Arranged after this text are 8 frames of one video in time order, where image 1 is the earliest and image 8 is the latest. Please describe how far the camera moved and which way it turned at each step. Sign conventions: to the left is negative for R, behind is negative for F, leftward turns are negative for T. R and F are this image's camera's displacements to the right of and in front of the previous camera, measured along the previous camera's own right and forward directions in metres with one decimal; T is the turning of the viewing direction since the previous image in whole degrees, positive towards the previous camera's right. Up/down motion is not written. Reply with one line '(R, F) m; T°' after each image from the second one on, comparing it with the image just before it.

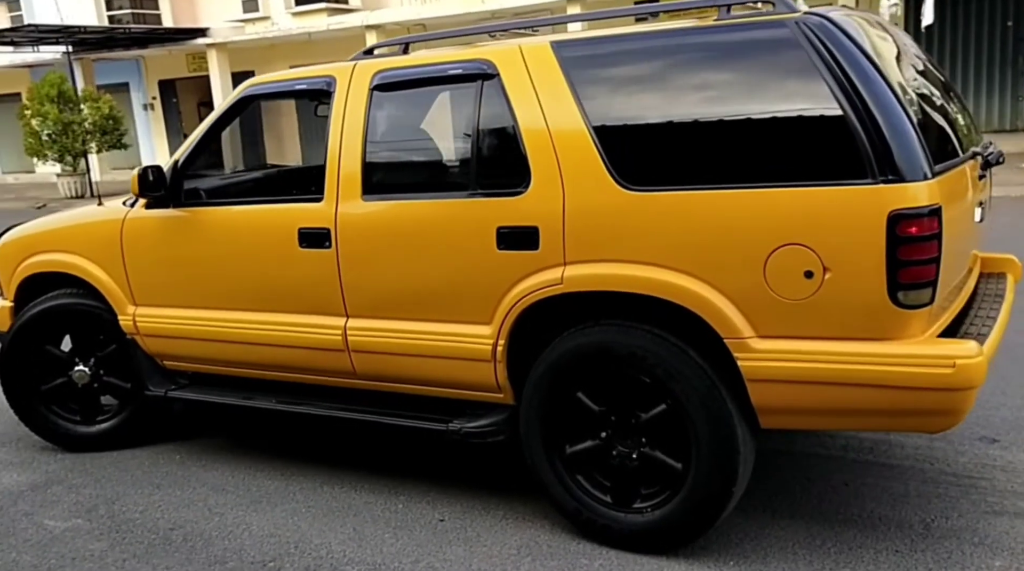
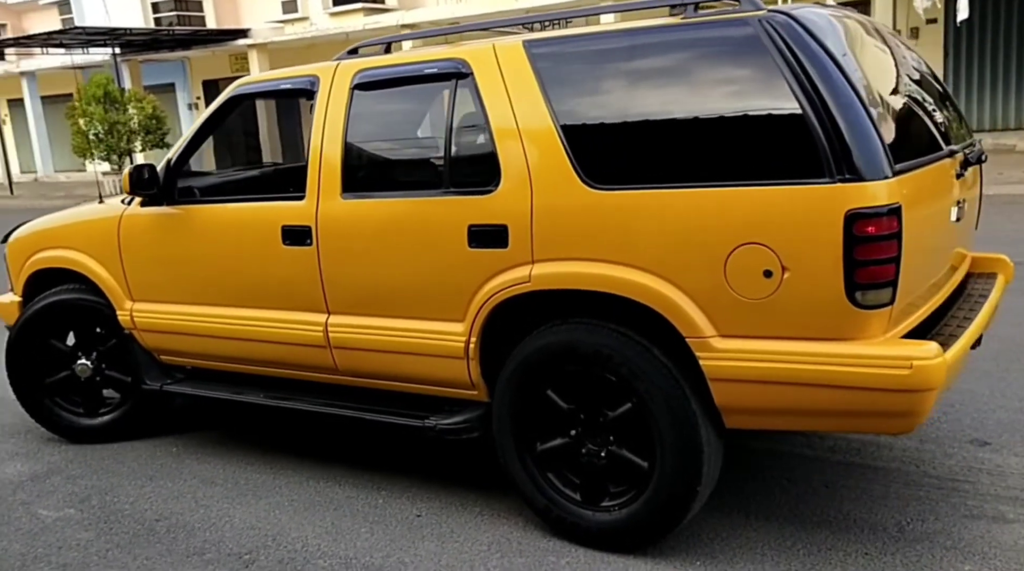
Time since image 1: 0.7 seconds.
(+0.2, 0.0) m; -2°
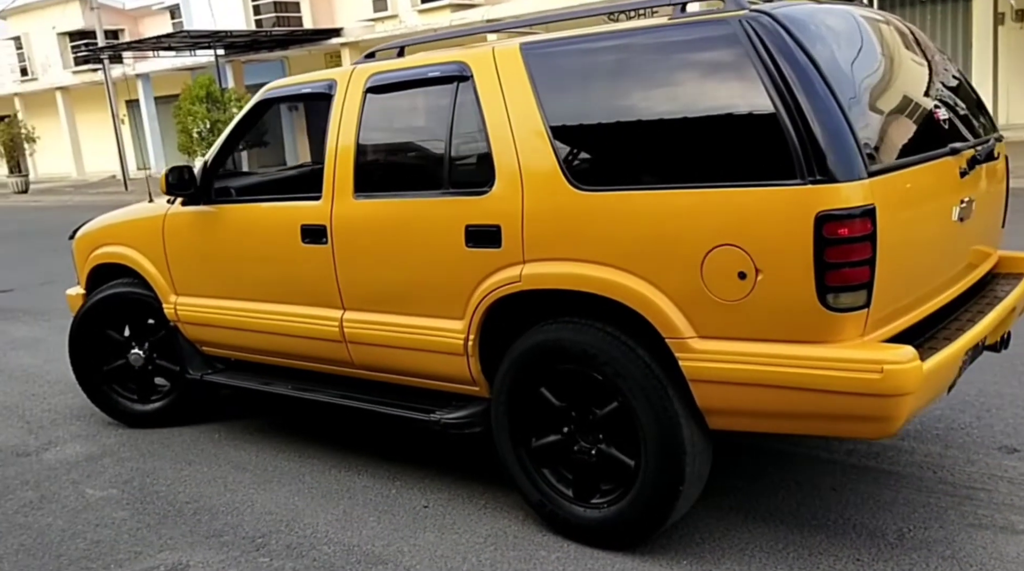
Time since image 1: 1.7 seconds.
(+0.3, 0.0) m; -6°
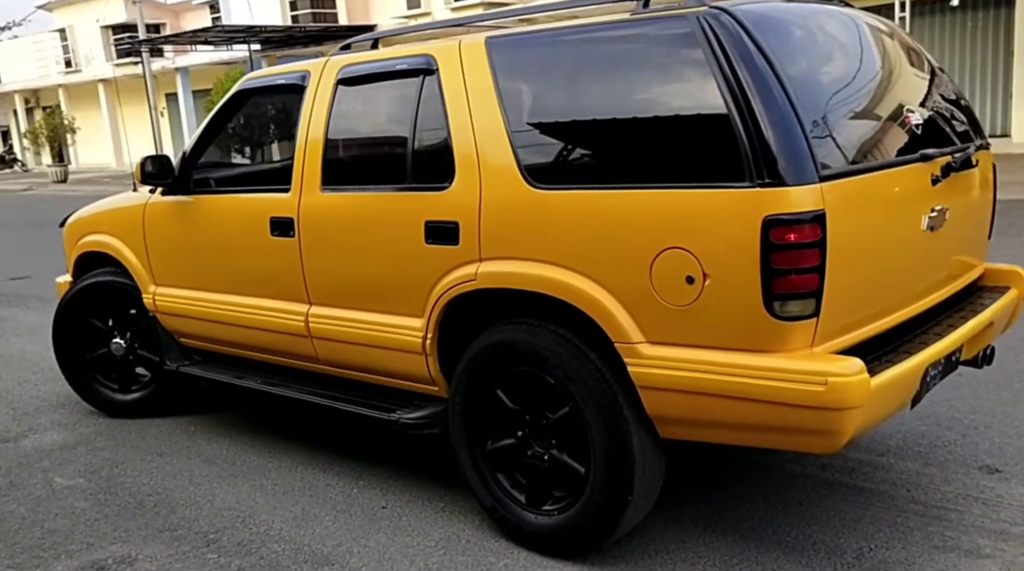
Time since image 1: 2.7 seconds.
(+0.2, +0.1) m; -1°
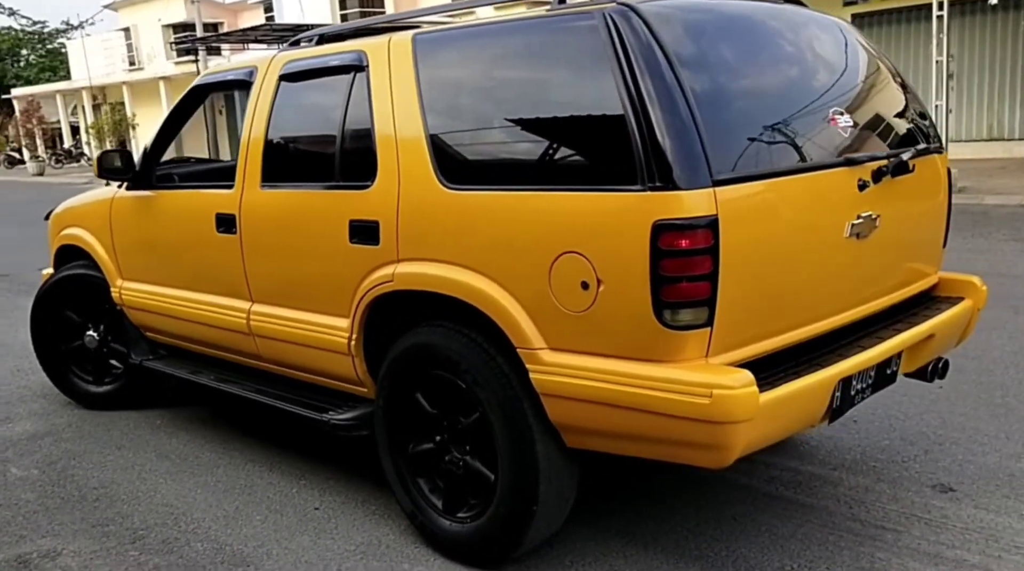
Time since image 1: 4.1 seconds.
(+0.4, +0.1) m; -2°
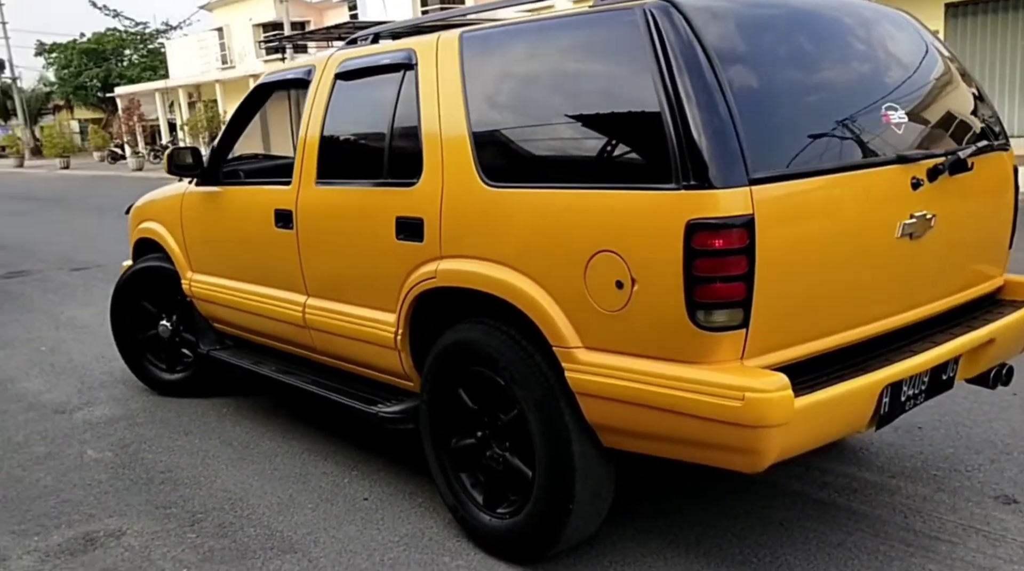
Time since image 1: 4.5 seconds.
(+0.1, 0.0) m; -5°
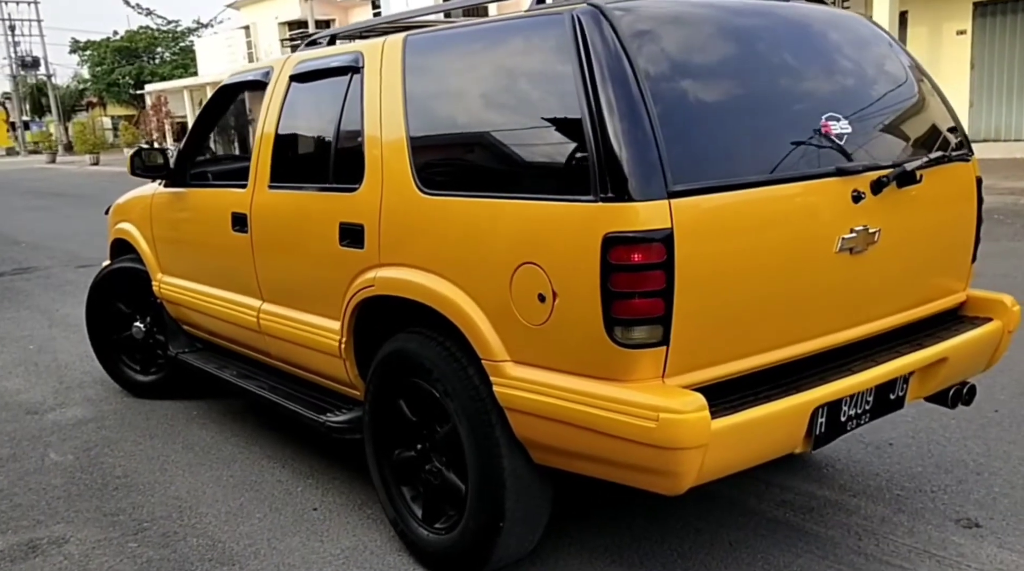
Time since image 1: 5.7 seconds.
(+0.3, +0.1) m; -1°
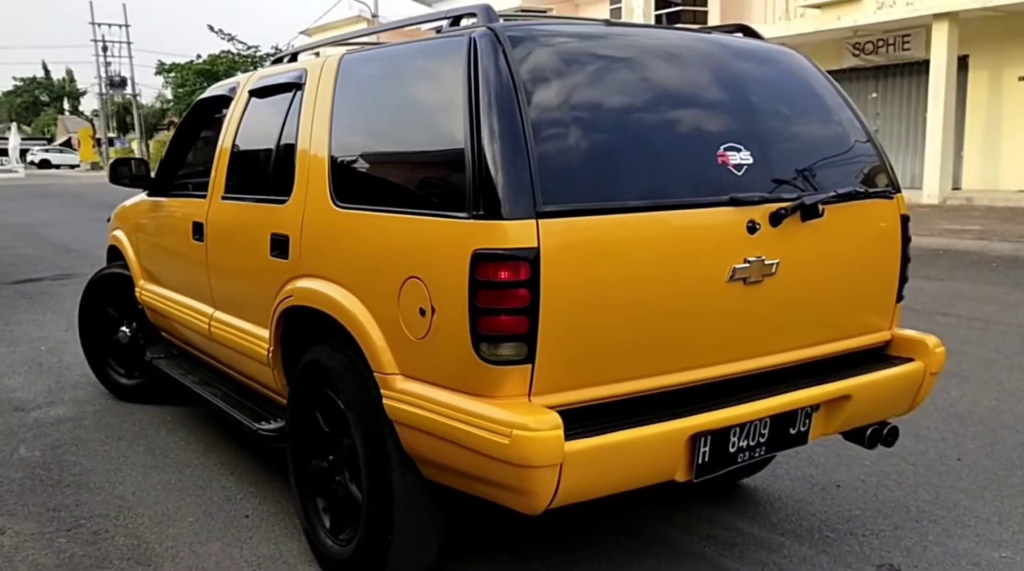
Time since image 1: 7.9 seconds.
(+0.4, 0.0) m; -3°
